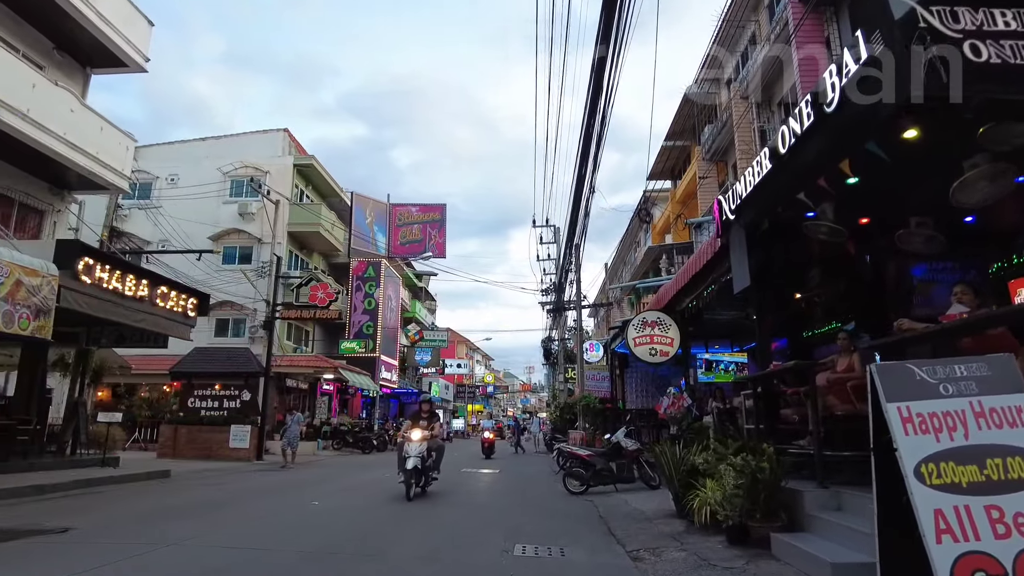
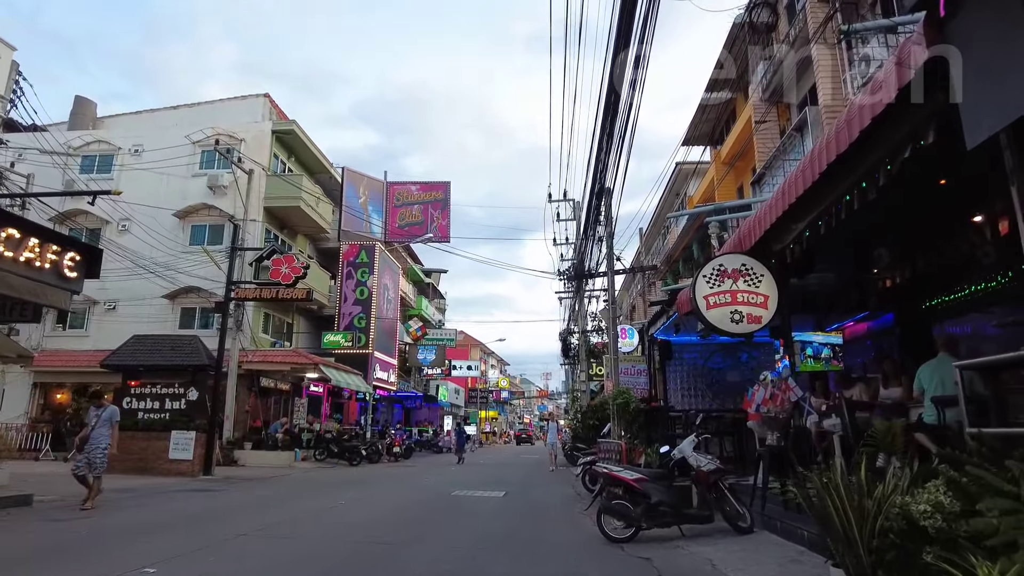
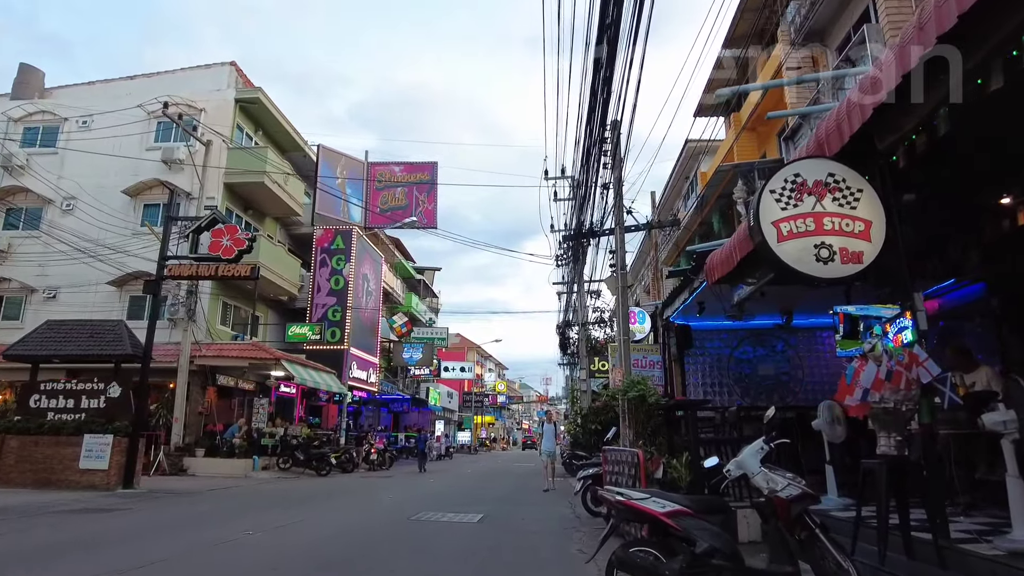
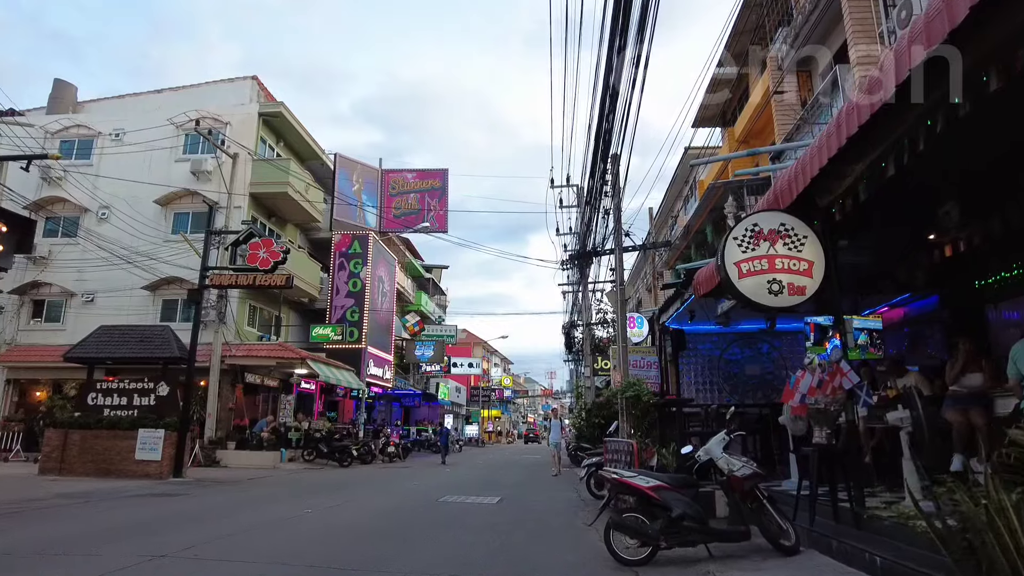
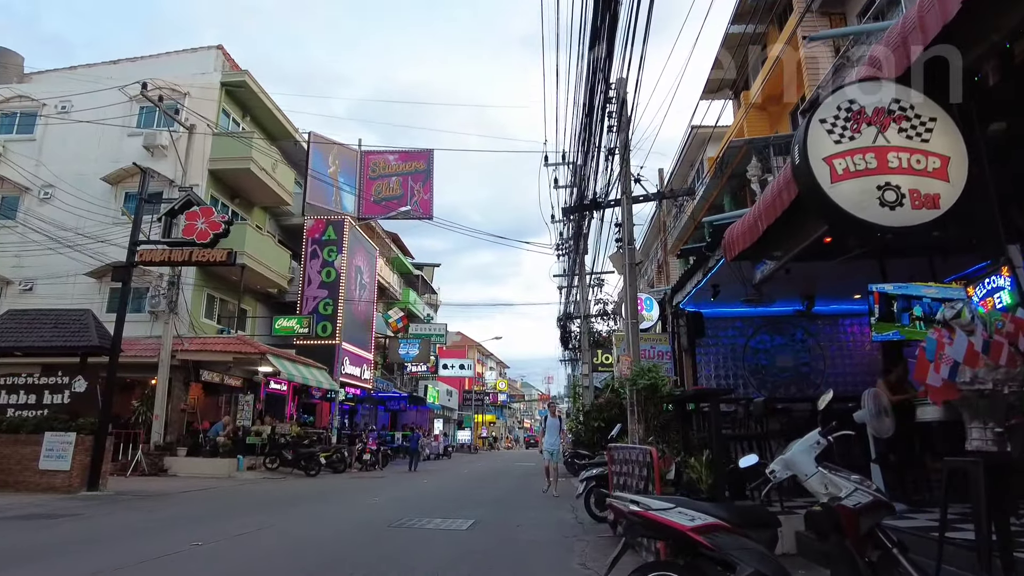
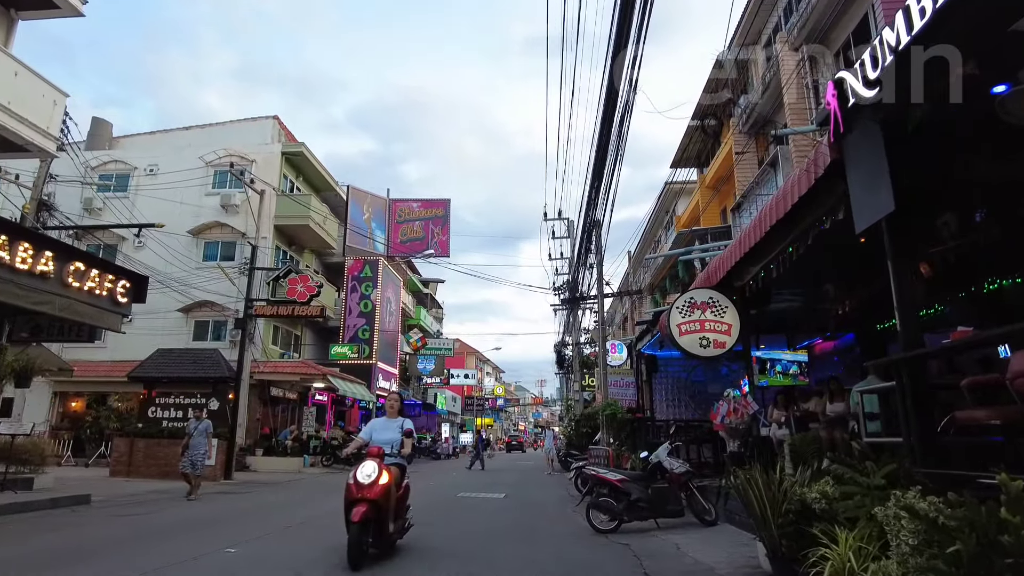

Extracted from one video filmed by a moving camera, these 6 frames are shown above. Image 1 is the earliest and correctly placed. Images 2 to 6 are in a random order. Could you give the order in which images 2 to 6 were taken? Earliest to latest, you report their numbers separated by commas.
6, 2, 4, 3, 5
